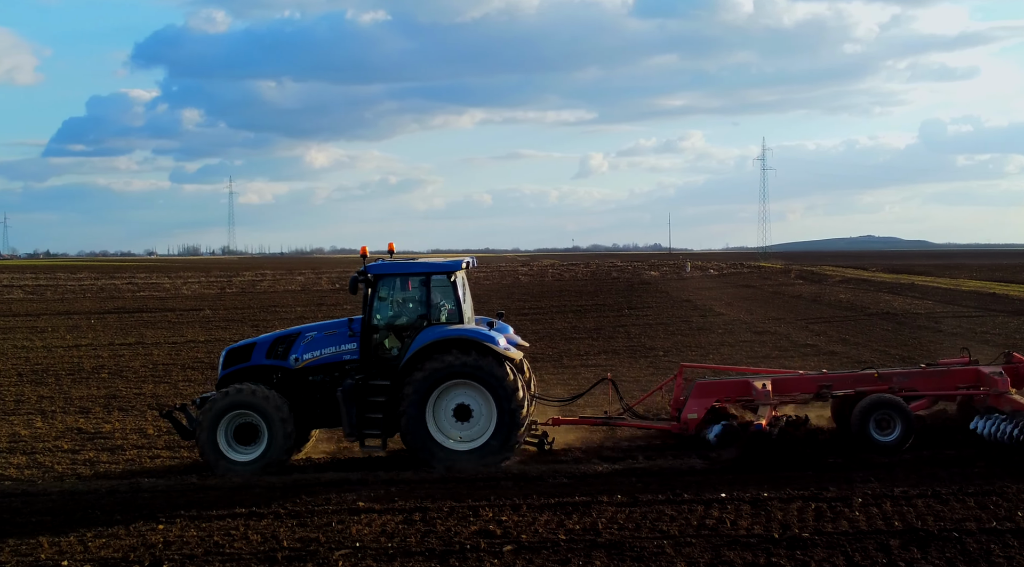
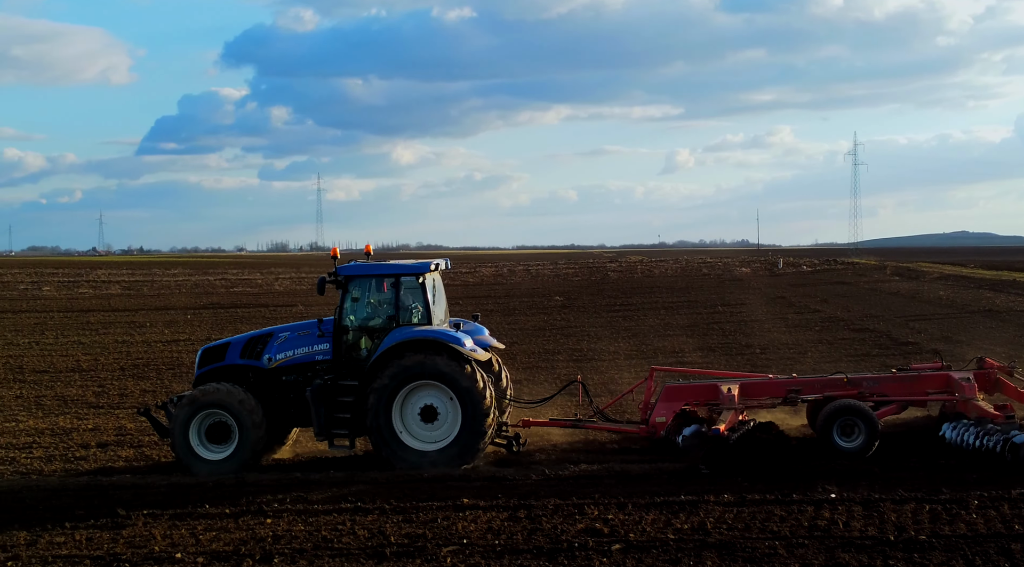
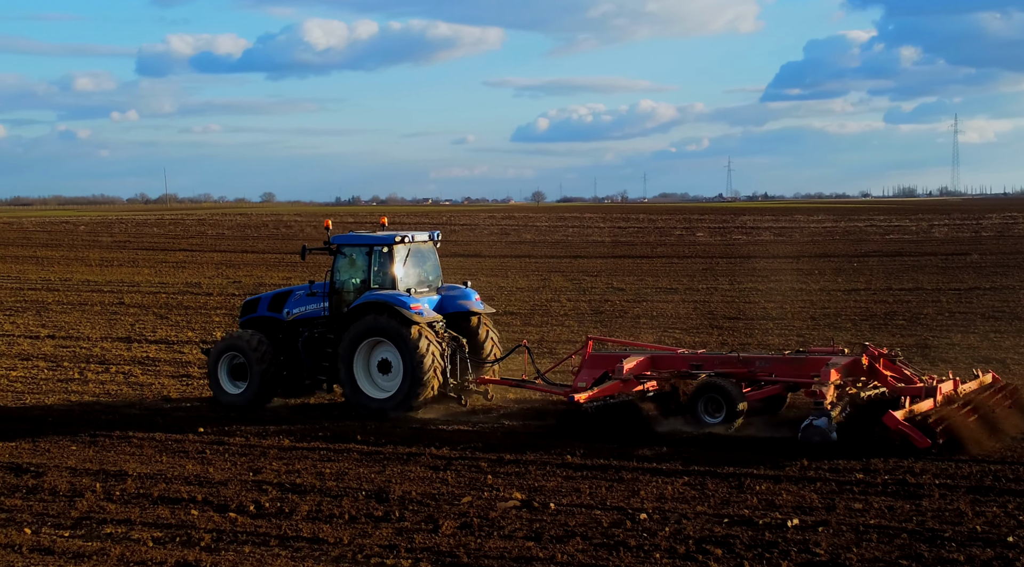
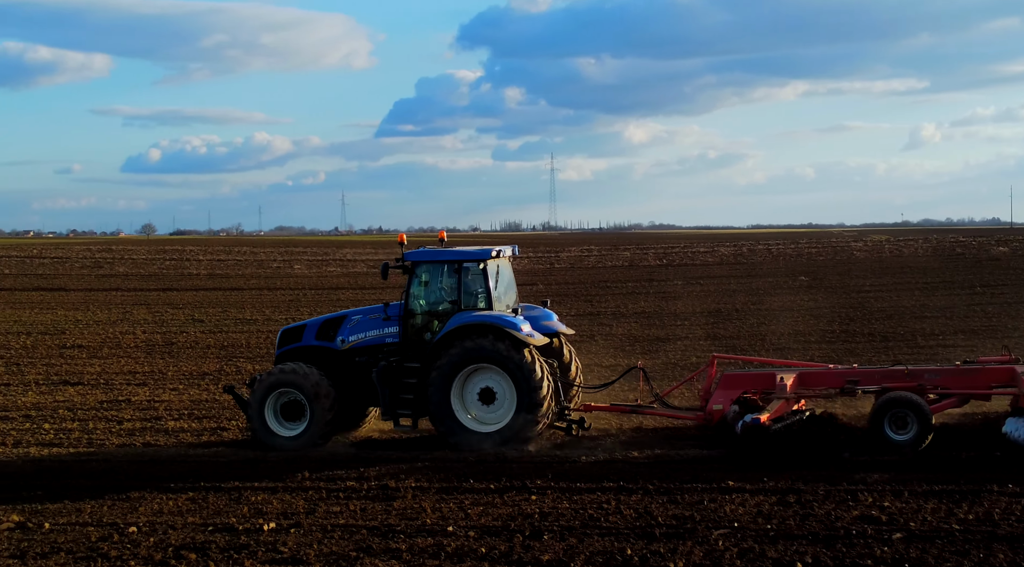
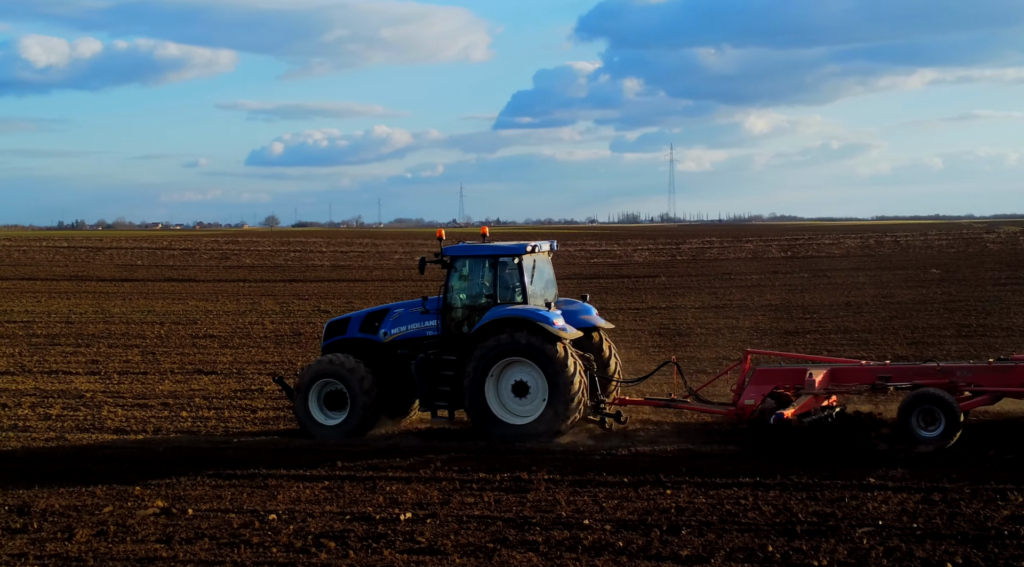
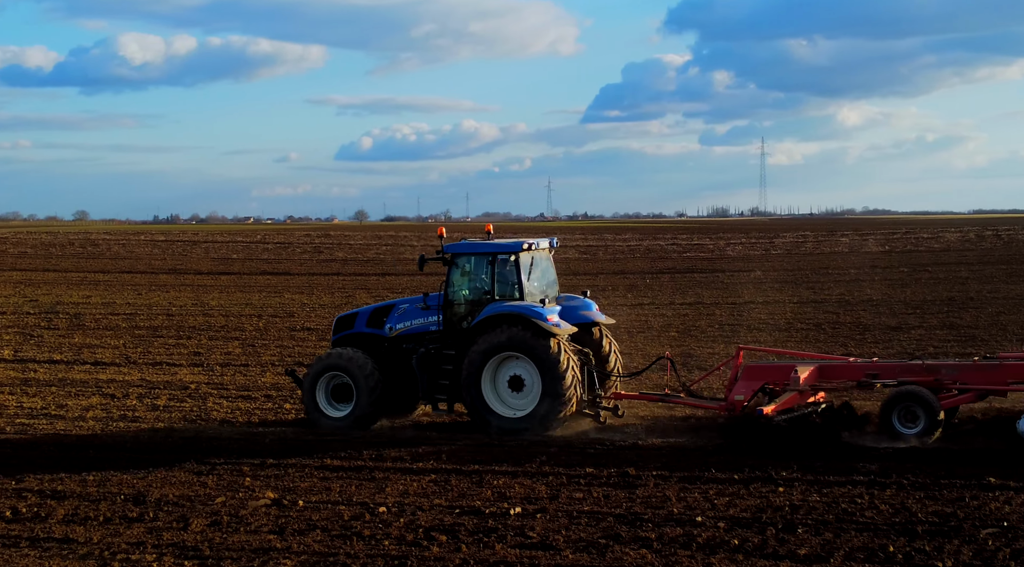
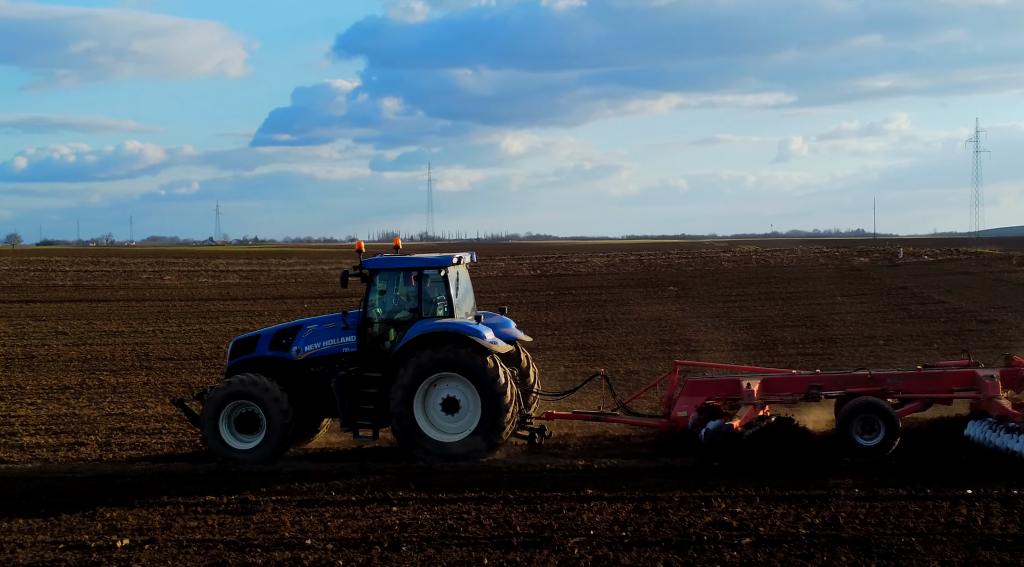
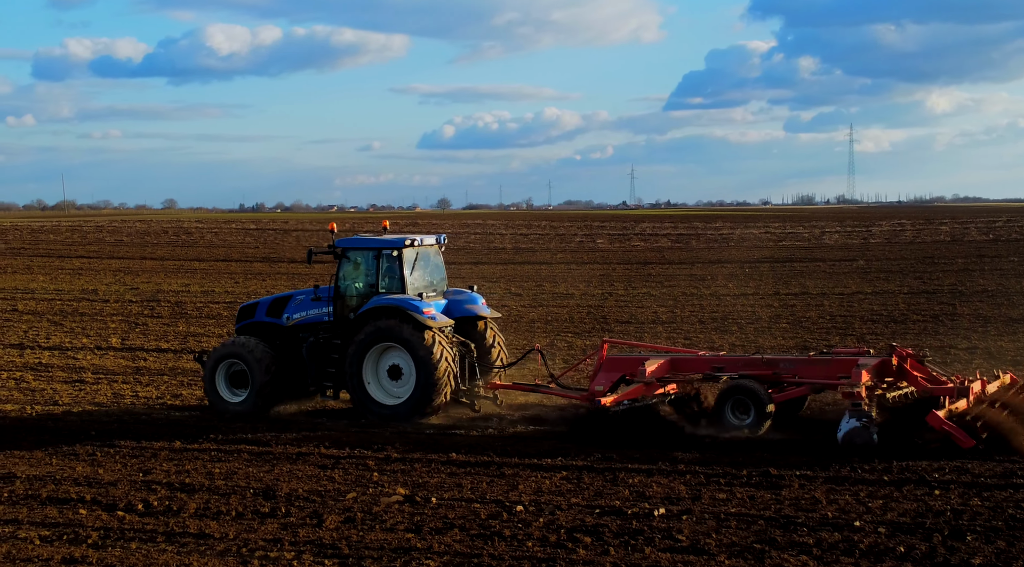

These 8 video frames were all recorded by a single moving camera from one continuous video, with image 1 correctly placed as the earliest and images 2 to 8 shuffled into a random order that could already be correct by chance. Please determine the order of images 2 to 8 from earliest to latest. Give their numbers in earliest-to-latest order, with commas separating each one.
2, 7, 4, 5, 6, 8, 3
